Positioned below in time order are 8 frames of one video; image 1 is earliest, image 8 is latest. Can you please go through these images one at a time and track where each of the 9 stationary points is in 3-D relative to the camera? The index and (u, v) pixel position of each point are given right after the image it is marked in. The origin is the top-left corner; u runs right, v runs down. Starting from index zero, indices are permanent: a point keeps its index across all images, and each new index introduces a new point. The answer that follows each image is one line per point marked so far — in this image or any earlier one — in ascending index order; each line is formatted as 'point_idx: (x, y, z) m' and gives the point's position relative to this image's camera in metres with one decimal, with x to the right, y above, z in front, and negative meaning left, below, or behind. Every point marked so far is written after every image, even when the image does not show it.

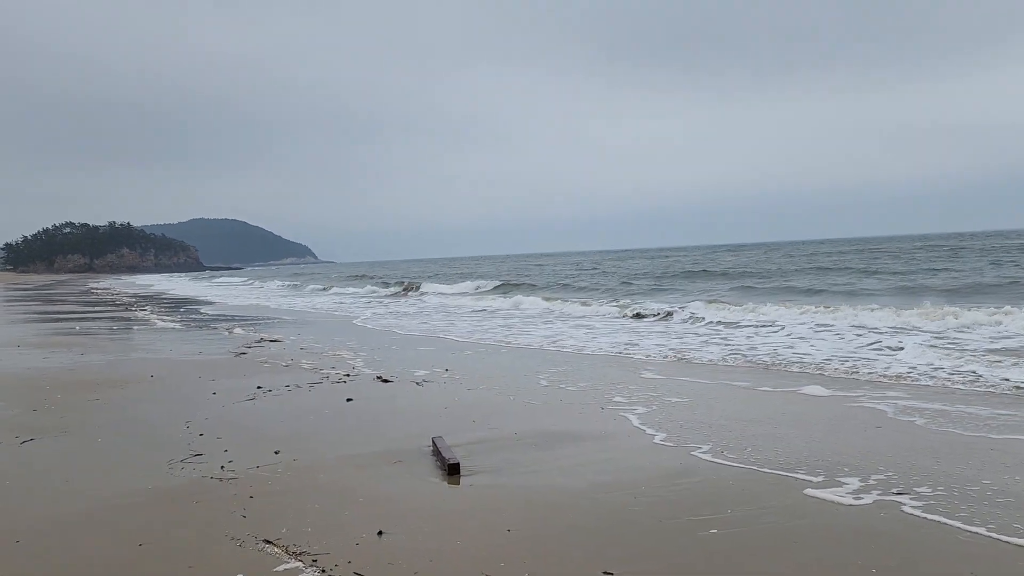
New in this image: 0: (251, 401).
0: (-2.1, -0.9, +6.4) m
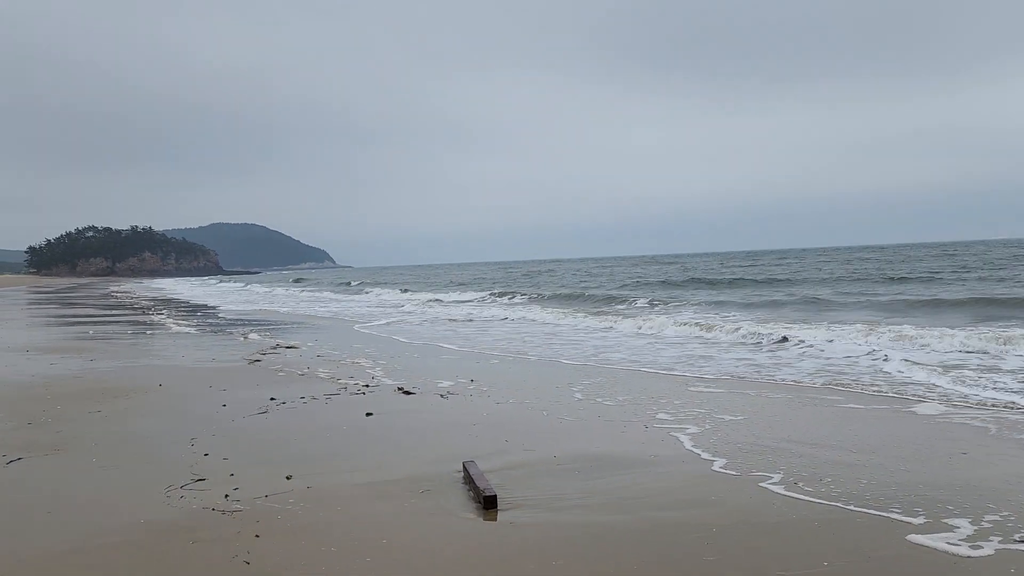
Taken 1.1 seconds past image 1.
0: (-1.8, -0.9, +5.9) m
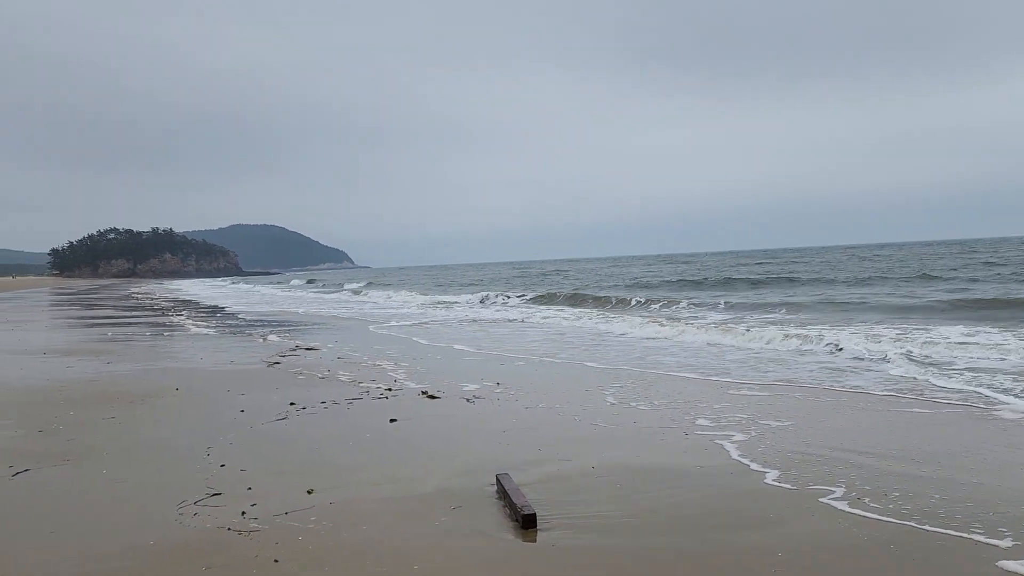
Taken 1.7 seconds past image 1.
0: (-1.6, -0.9, +5.7) m
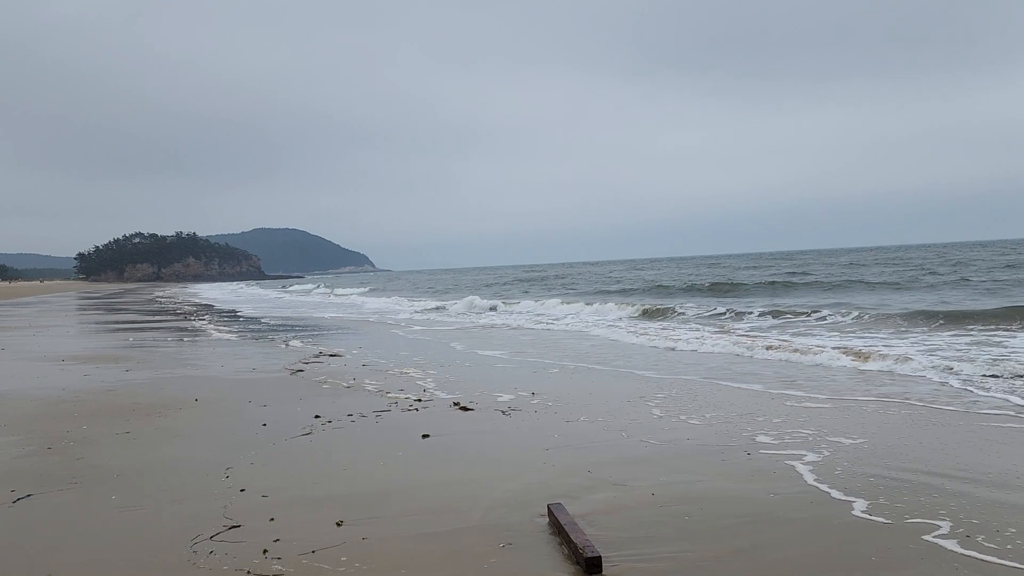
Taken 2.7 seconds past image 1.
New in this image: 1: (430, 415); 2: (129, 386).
0: (-1.3, -1.0, +5.3) m
1: (-0.6, -0.9, +6.0) m
2: (-3.7, -0.9, +7.8) m
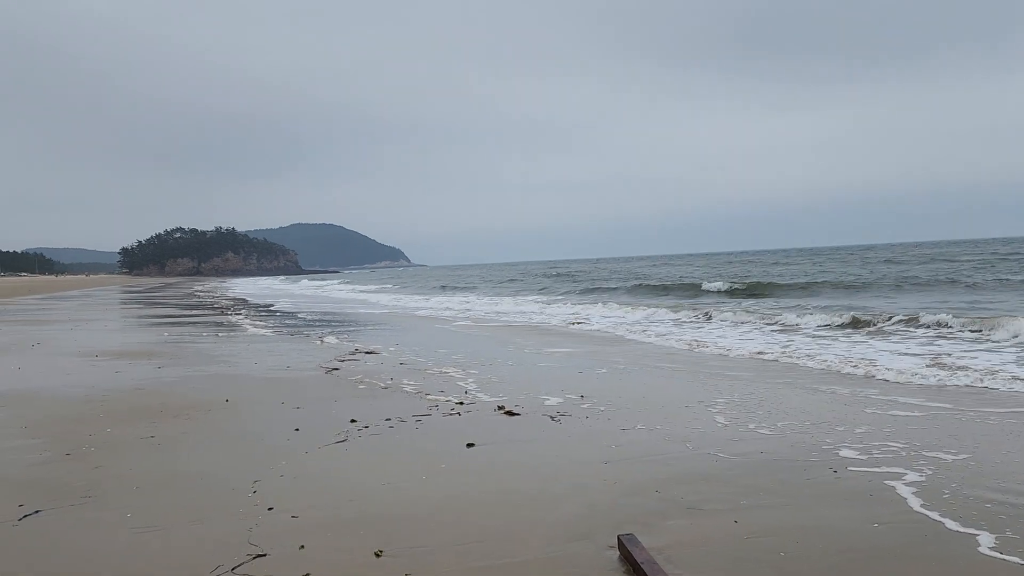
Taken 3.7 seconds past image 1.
0: (-1.0, -1.0, +4.9) m
1: (-0.3, -0.9, +5.6) m
2: (-3.3, -0.9, +7.5) m
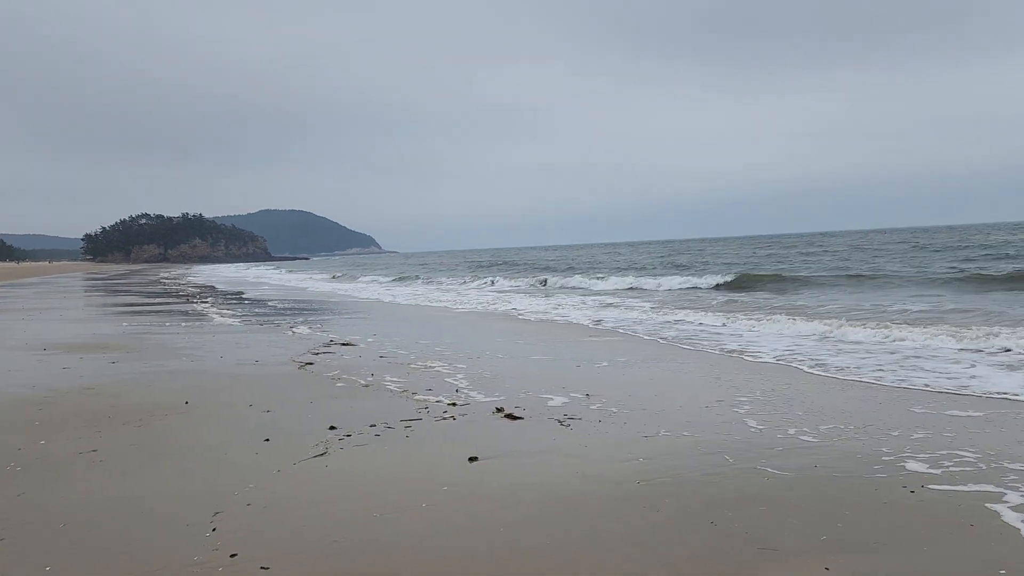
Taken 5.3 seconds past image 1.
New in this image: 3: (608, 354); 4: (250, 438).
0: (-1.0, -0.9, +4.1) m
1: (-0.2, -0.8, +4.9) m
2: (-3.3, -0.8, +6.7) m
3: (+1.0, -0.6, +8.1) m
4: (-1.5, -0.9, +4.7) m
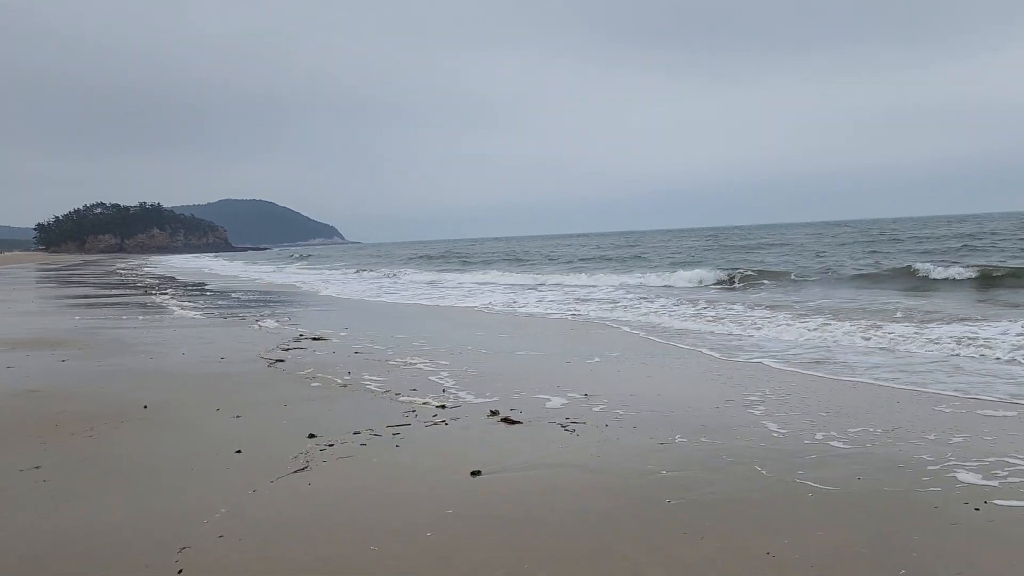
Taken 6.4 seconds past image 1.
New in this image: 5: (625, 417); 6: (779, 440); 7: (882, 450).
0: (-0.9, -0.9, +3.6) m
1: (-0.2, -0.8, +4.4) m
2: (-3.4, -0.7, +6.1) m
3: (+0.9, -0.6, +7.7) m
4: (-1.5, -0.8, +4.2) m
5: (+0.7, -0.8, +4.9) m
6: (+1.4, -0.8, +4.2) m
7: (+1.8, -0.8, +4.0) m
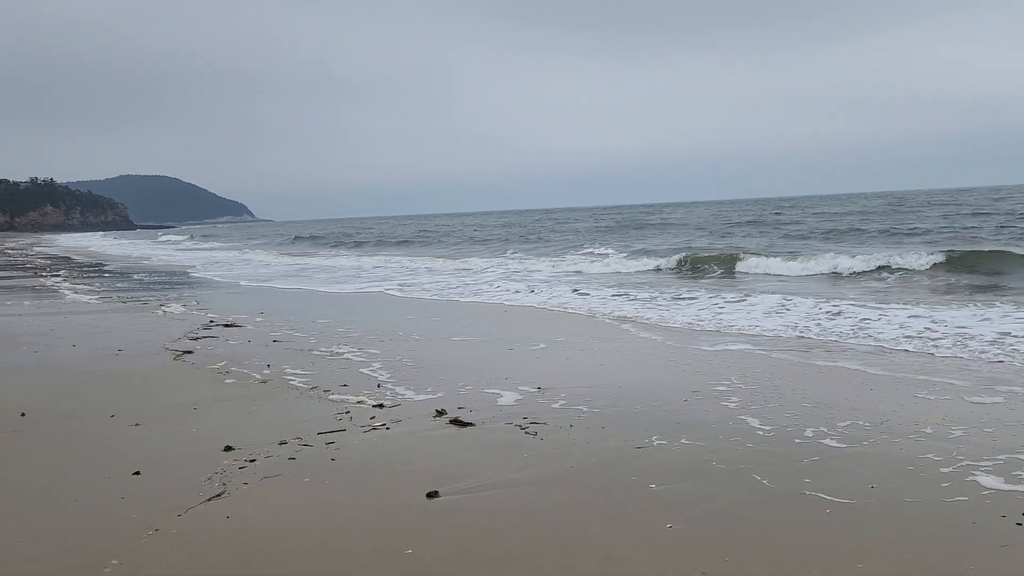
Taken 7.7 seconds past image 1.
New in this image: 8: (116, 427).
0: (-1.1, -0.8, +2.9) m
1: (-0.4, -0.7, +3.8) m
2: (-3.7, -0.6, +5.1) m
3: (+0.3, -0.4, +7.2) m
4: (-1.7, -0.8, +3.5) m
5: (+0.4, -0.7, +4.3) m
6: (+1.2, -0.7, +3.8) m
7: (+1.7, -0.7, +3.6) m
8: (-2.0, -0.7, +4.1) m
